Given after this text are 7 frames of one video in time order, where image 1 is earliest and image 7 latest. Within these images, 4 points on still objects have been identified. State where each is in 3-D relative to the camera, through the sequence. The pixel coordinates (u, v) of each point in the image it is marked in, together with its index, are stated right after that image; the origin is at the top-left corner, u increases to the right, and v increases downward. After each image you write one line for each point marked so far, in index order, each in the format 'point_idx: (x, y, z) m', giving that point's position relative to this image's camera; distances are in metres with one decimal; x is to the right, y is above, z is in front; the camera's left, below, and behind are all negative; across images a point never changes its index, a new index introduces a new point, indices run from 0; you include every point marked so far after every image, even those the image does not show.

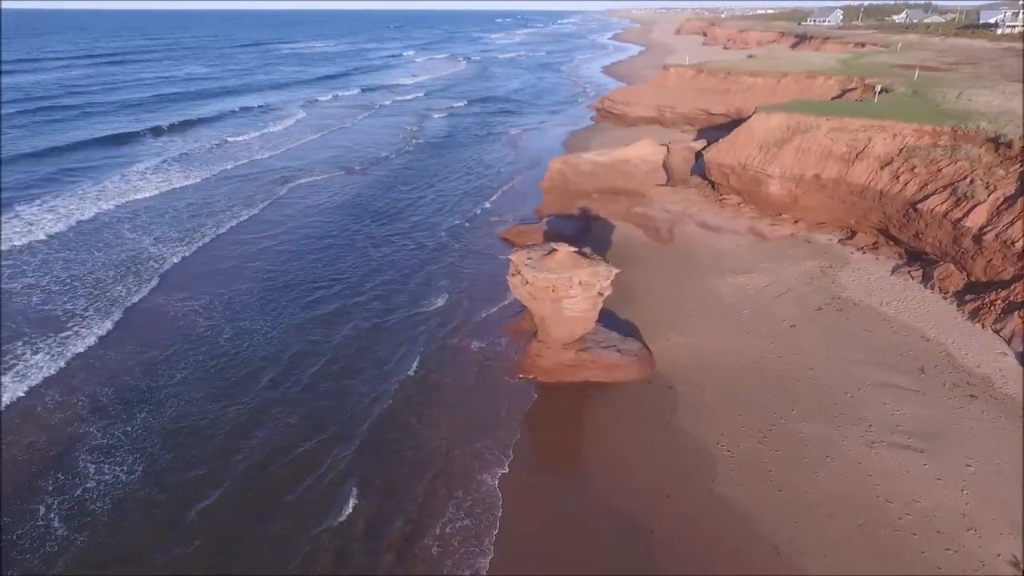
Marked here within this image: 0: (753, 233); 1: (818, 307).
0: (+7.0, +1.6, +17.9) m
1: (+6.7, -0.4, +13.6) m
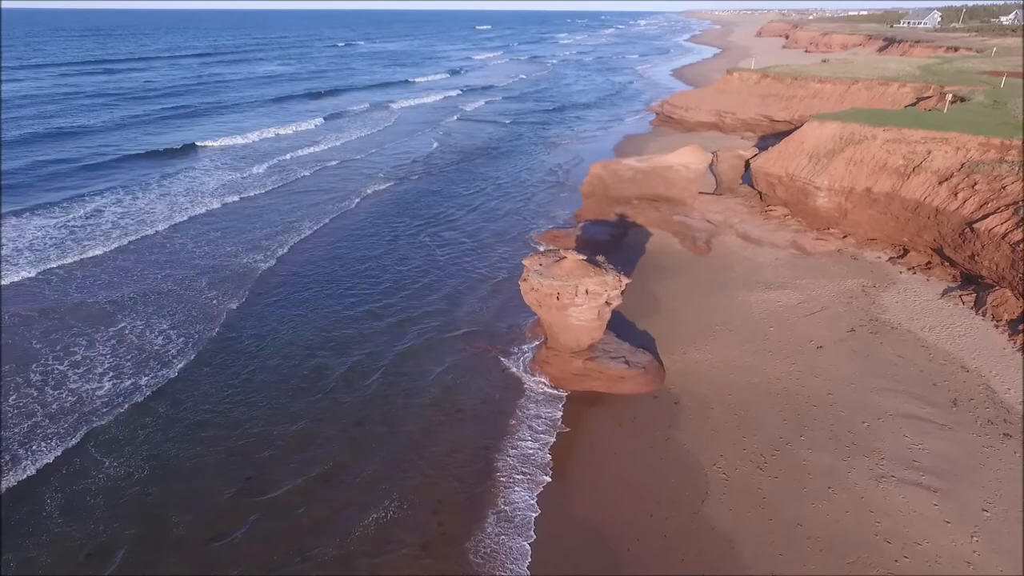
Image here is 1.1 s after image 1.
0: (+7.9, +1.2, +17.2) m
1: (+7.1, -0.9, +12.9) m
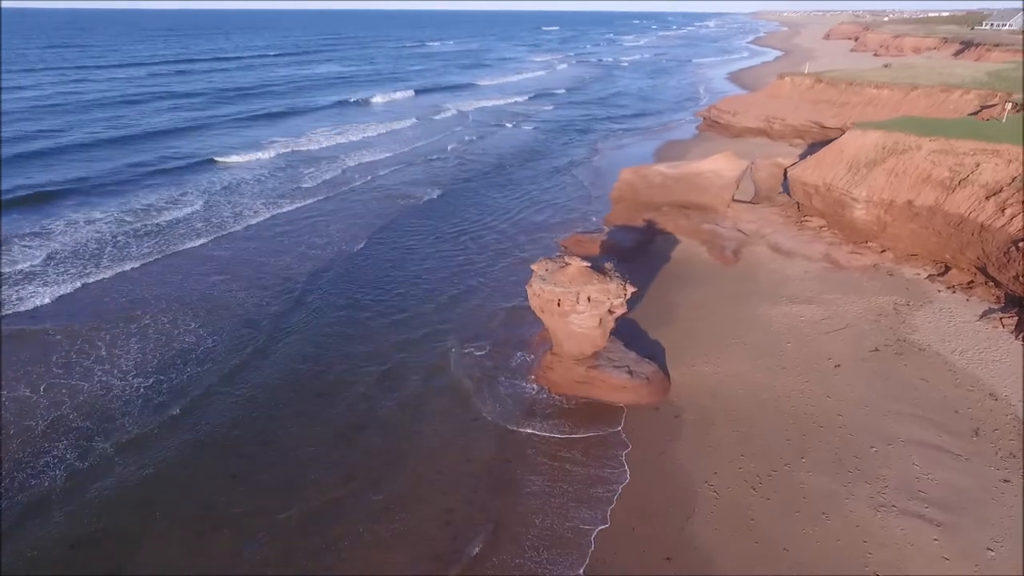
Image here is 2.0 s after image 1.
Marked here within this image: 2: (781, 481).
0: (+8.4, +0.8, +16.5) m
1: (+7.2, -1.2, +12.3) m
2: (+3.9, -2.8, +9.0) m
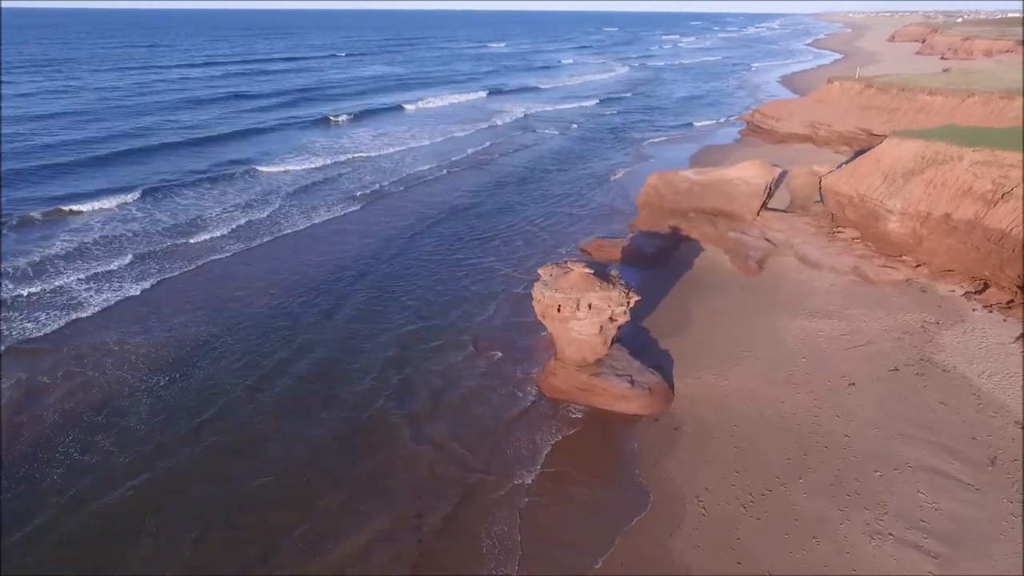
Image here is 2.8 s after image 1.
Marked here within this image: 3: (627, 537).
0: (+8.9, +0.4, +15.9) m
1: (+7.3, -1.5, +11.8) m
2: (+3.7, -3.0, +8.8) m
3: (+1.6, -3.5, +8.7) m
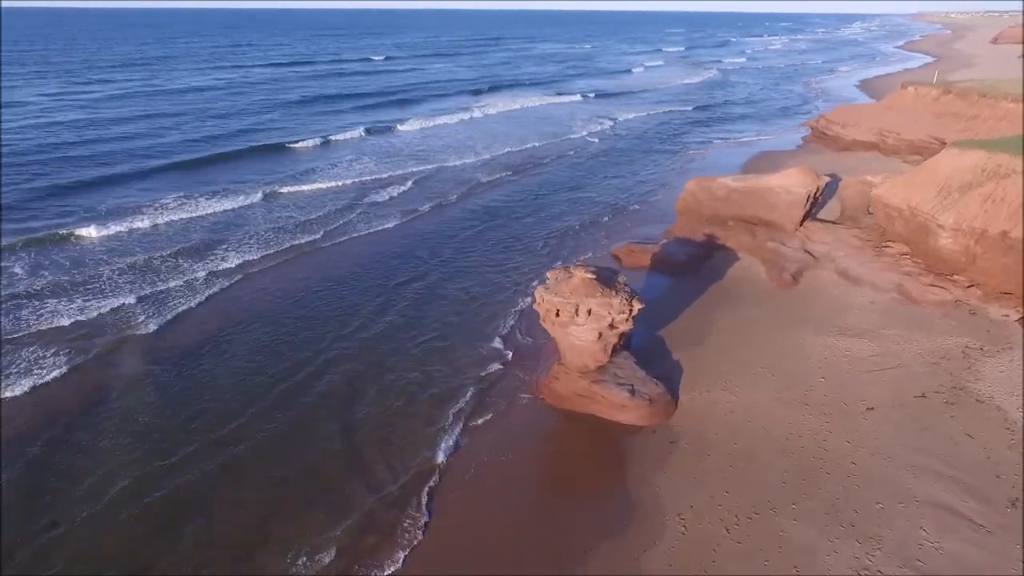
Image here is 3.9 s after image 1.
0: (+9.4, -0.1, +14.9) m
1: (+7.3, -1.9, +11.0) m
2: (+3.4, -3.2, +8.4) m
3: (+1.2, -3.6, +8.5) m
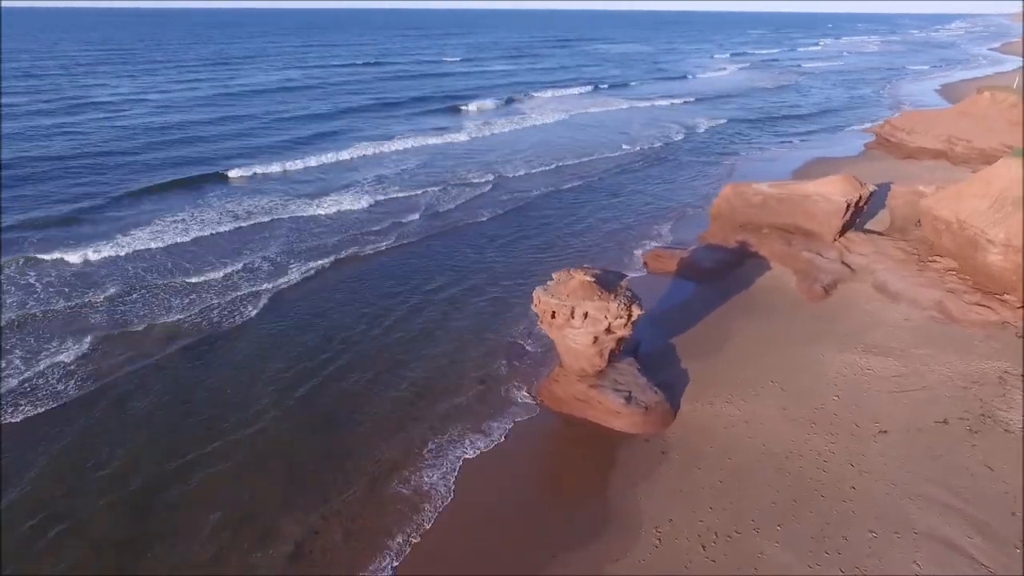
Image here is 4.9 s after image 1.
0: (+9.7, -0.5, +14.0) m
1: (+7.2, -2.2, +10.3) m
2: (+3.0, -3.3, +8.1) m
3: (+0.9, -3.7, +8.4) m
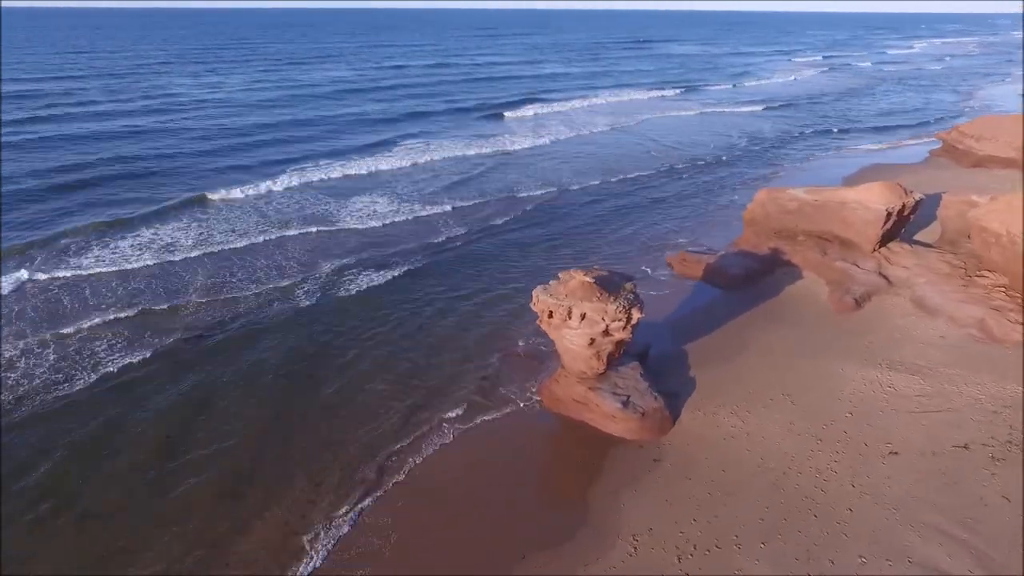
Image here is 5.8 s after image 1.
0: (+10.0, -0.8, +13.1) m
1: (+7.0, -2.4, +9.6) m
2: (+2.6, -3.4, +7.8) m
3: (+0.5, -3.6, +8.3) m
